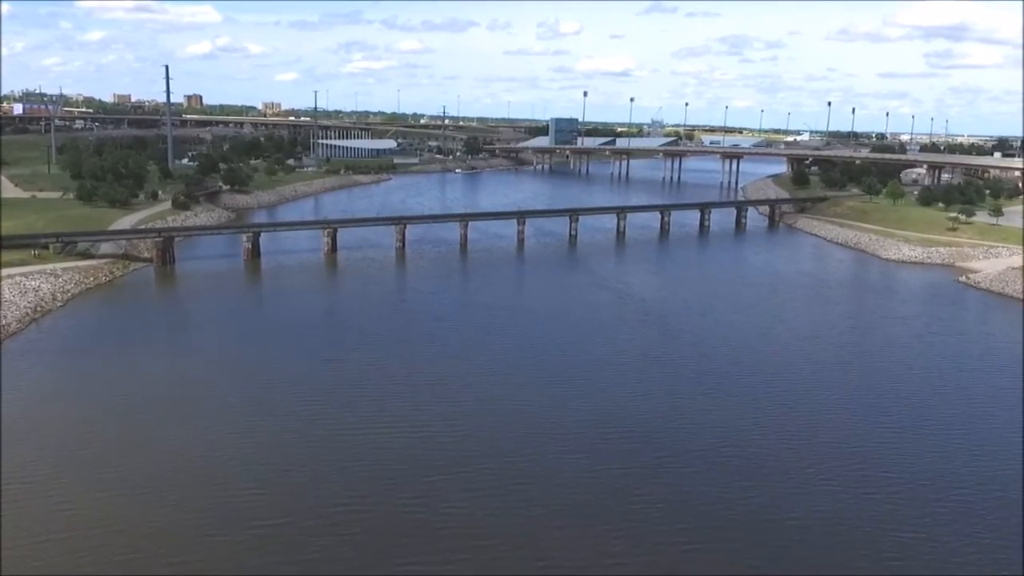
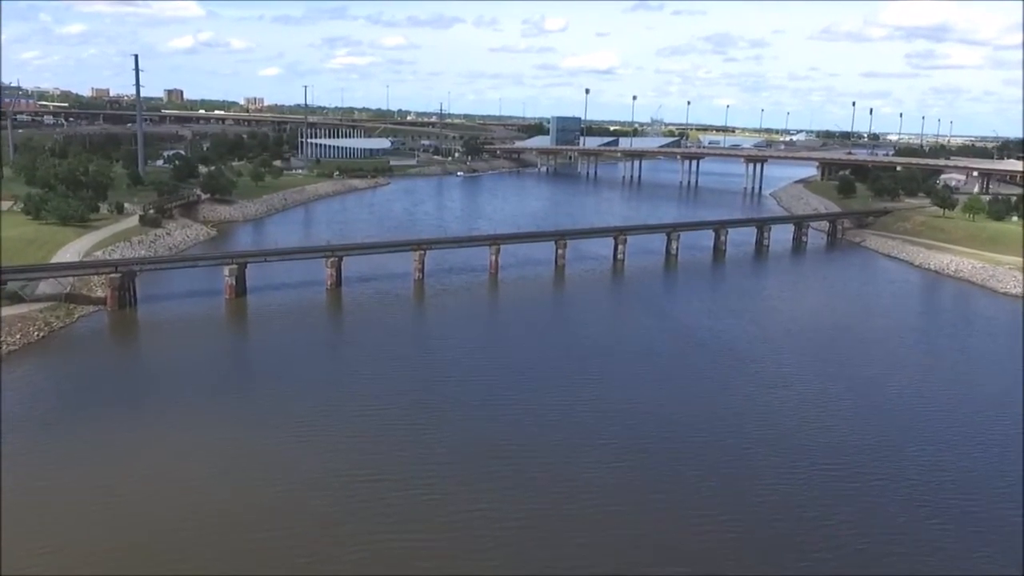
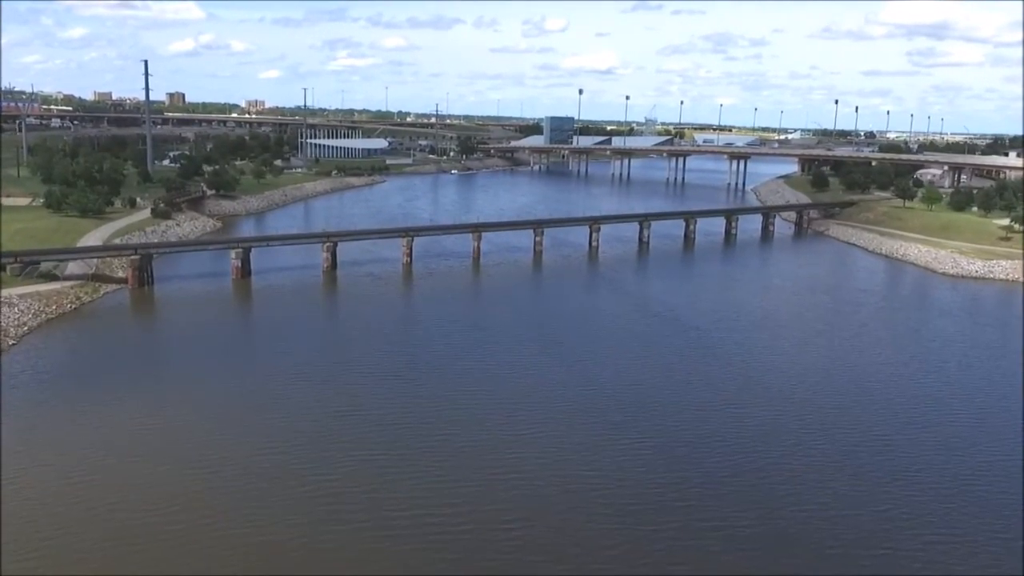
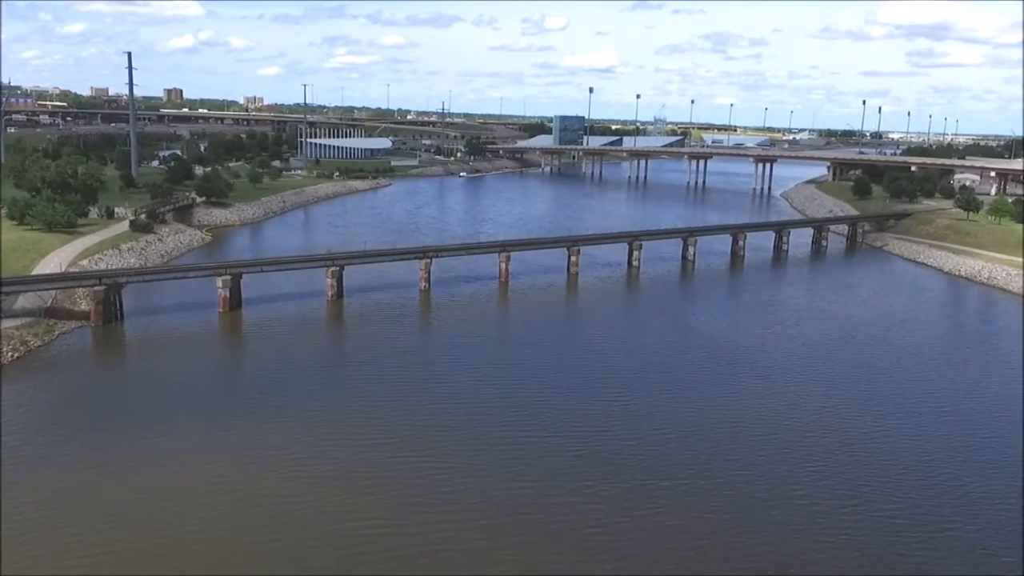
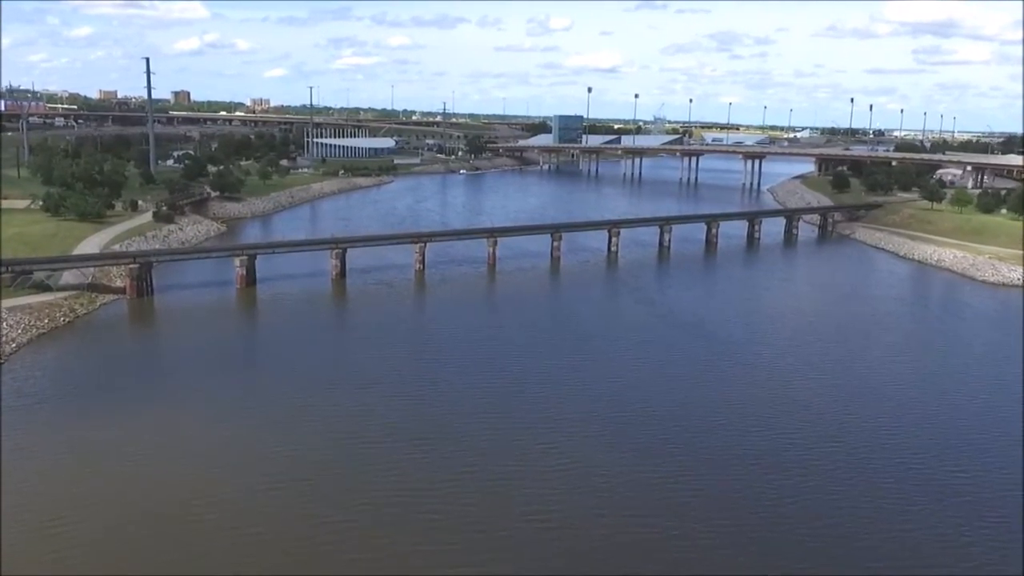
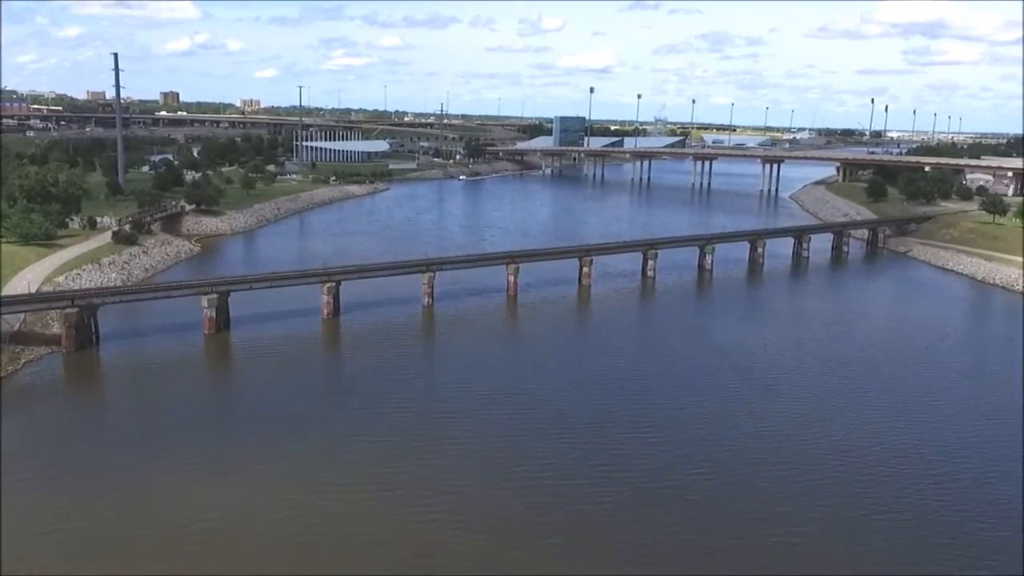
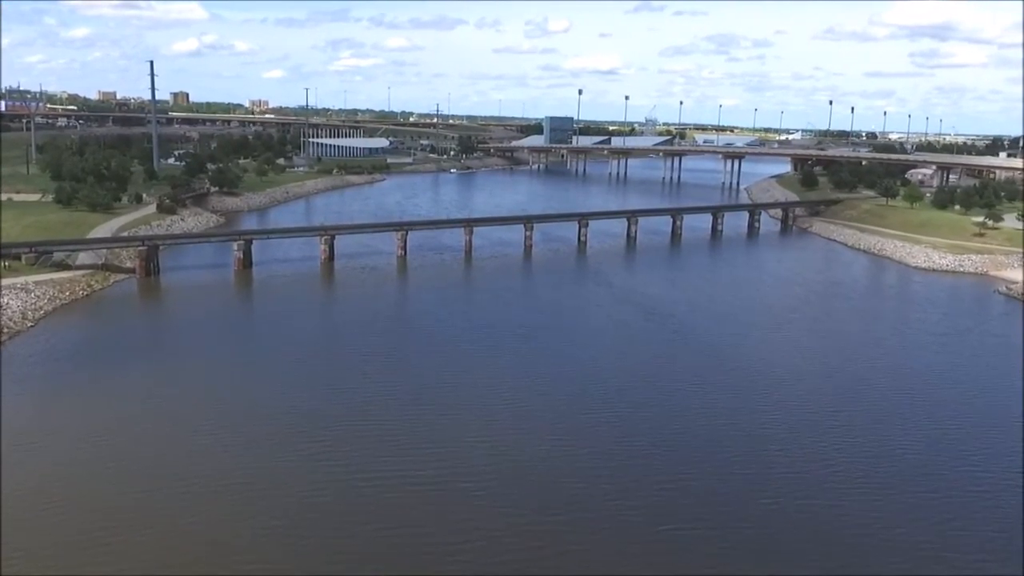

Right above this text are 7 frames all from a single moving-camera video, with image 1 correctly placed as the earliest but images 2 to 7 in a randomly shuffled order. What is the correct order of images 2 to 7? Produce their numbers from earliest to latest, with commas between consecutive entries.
7, 3, 5, 2, 4, 6
